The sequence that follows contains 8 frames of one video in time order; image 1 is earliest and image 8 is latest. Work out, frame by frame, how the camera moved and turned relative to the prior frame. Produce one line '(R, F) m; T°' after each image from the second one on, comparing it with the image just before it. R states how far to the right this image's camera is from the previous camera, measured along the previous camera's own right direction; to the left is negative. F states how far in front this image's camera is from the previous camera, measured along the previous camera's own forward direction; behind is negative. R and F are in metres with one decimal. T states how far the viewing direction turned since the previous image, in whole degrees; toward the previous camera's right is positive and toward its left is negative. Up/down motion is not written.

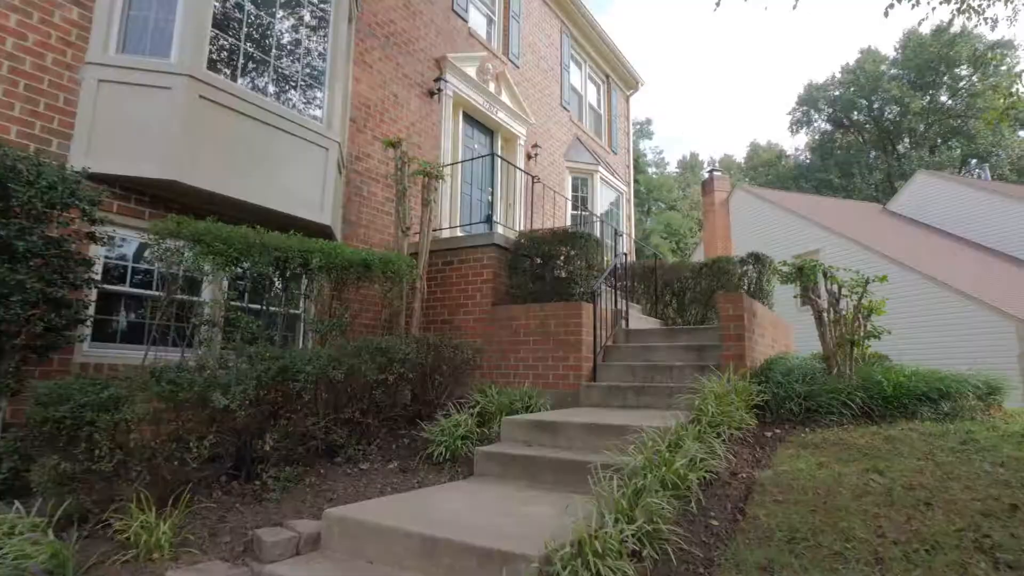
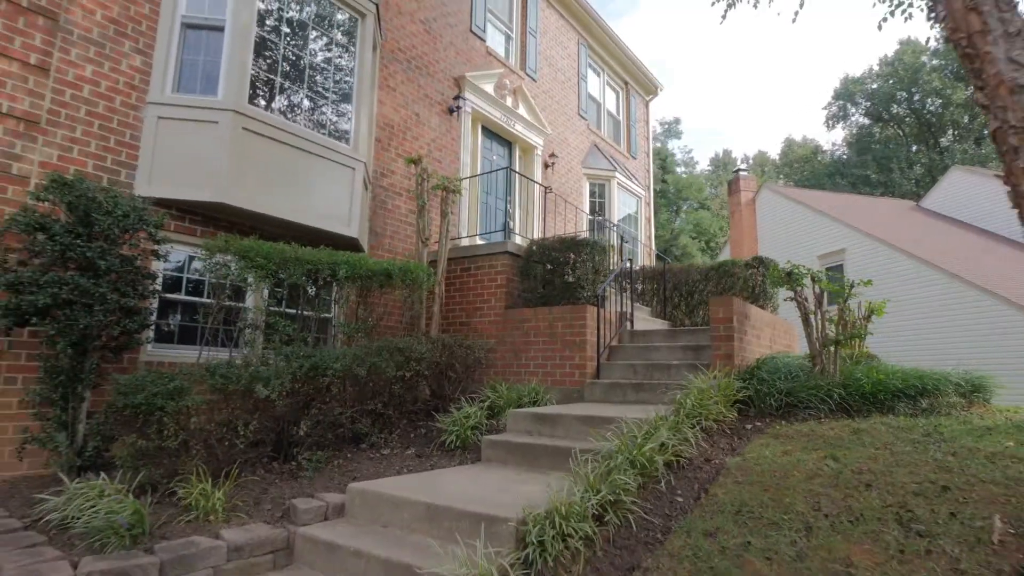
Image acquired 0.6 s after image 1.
(+0.2, -0.5) m; -3°
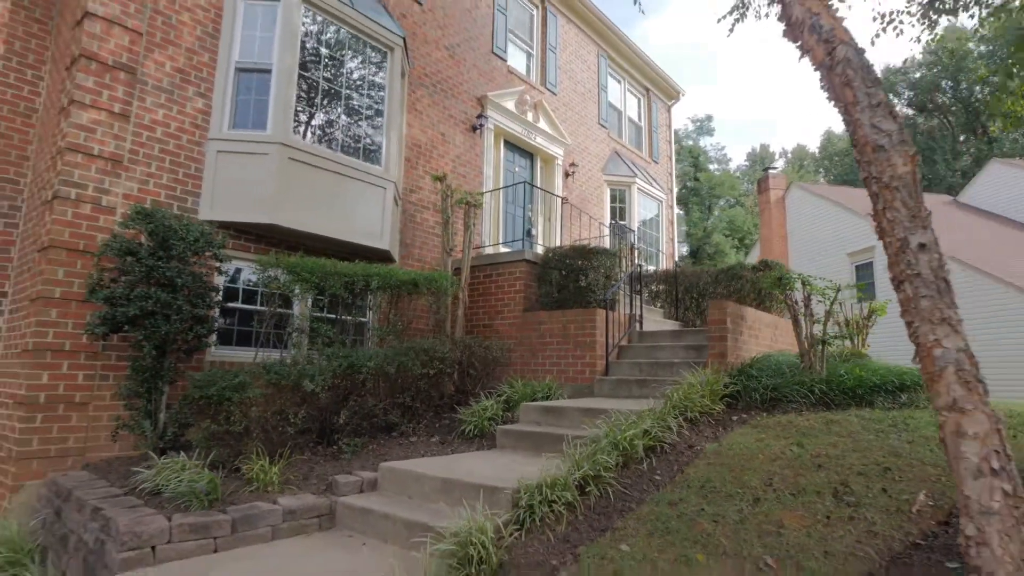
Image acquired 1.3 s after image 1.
(+0.2, -0.6) m; -4°
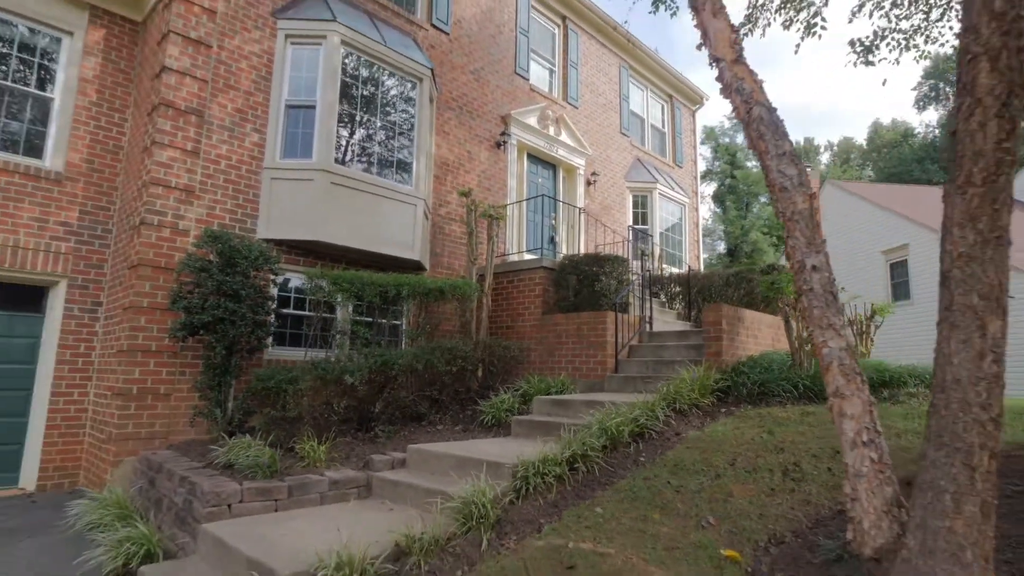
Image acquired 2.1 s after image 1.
(+0.3, -0.7) m; -4°
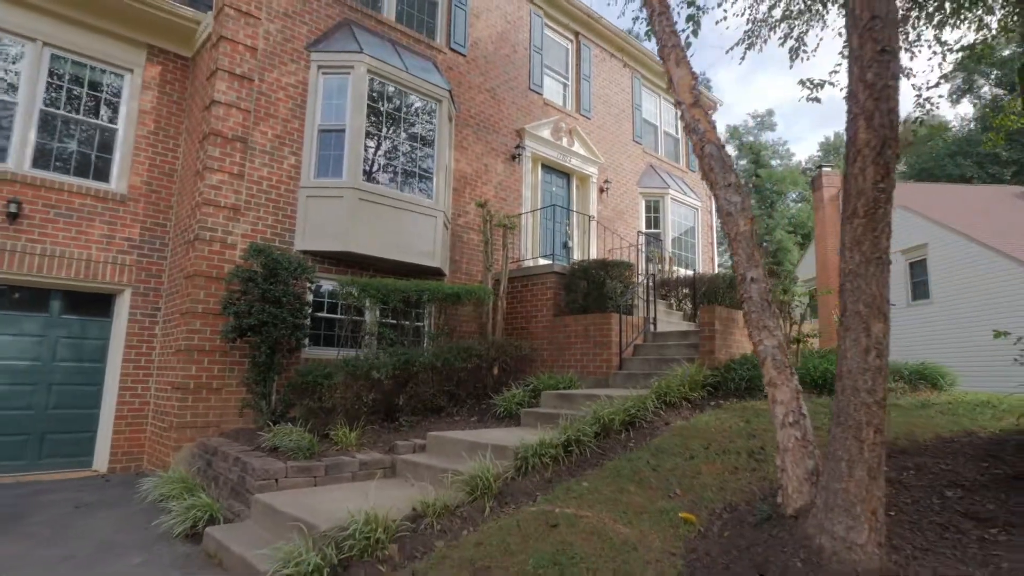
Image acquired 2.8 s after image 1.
(+0.2, -0.6) m; -3°
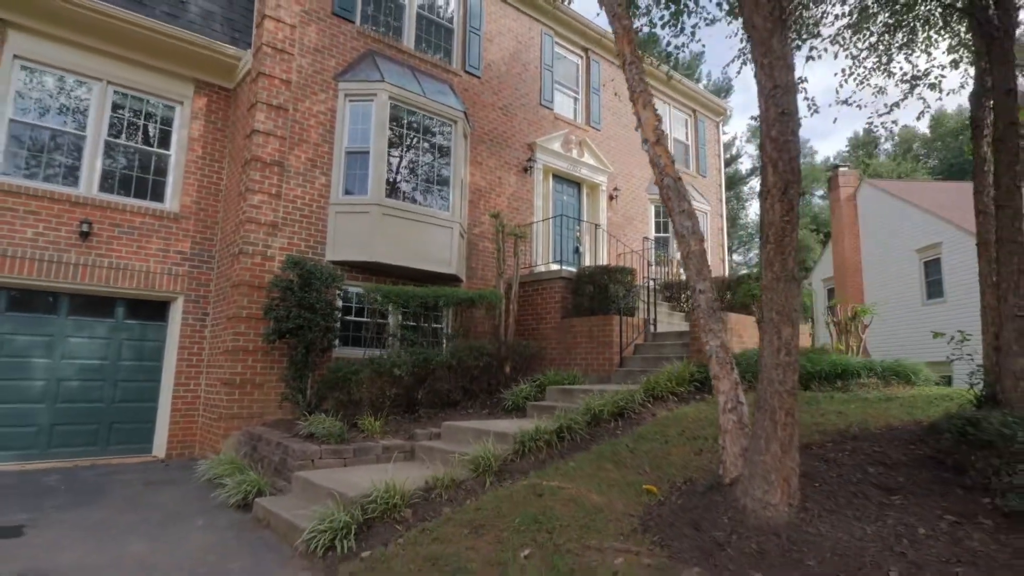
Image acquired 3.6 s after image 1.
(+0.3, -0.7) m; -3°
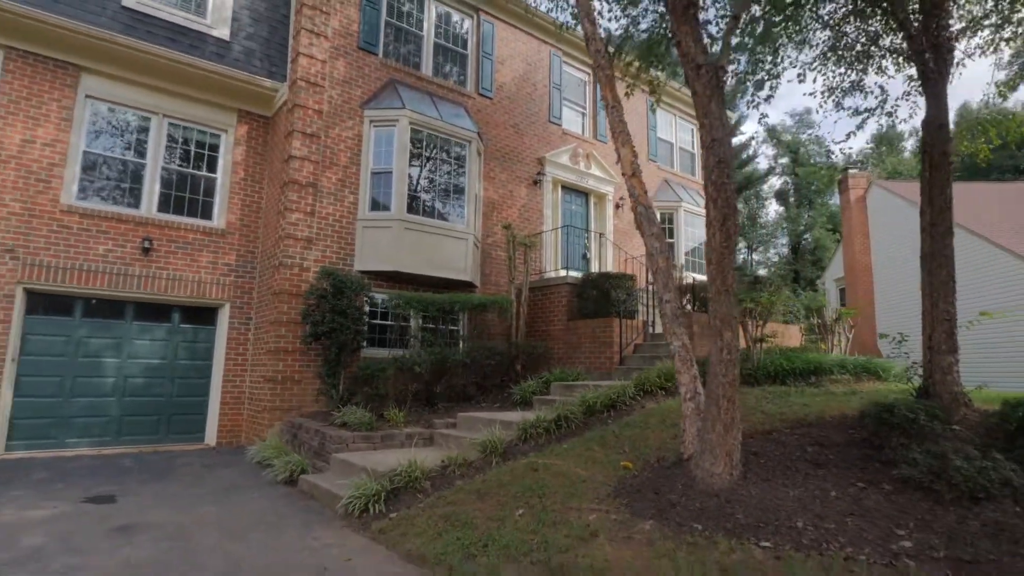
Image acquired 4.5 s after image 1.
(+0.2, -0.9) m; -2°
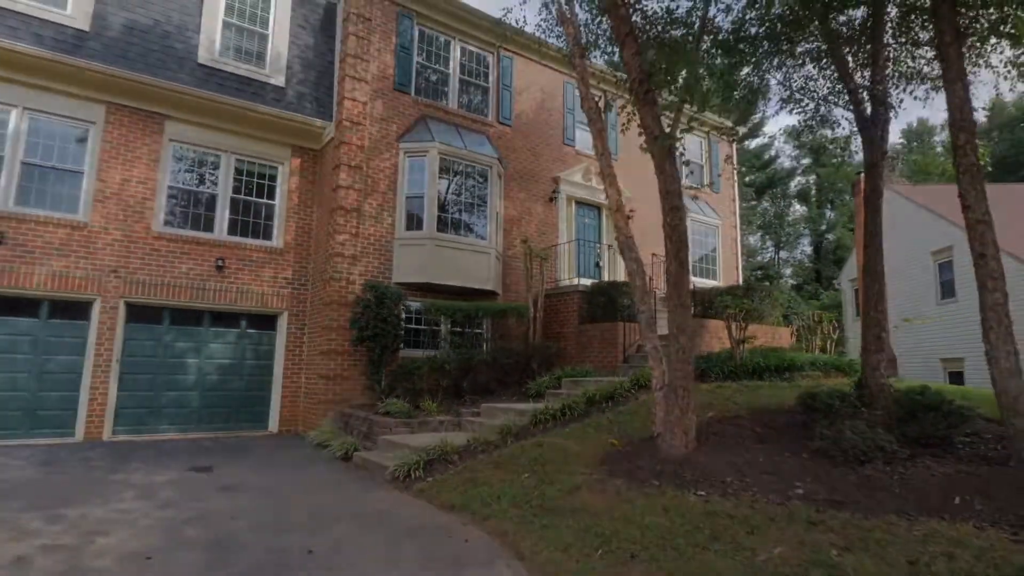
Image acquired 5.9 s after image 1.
(+0.2, -1.3) m; -3°
